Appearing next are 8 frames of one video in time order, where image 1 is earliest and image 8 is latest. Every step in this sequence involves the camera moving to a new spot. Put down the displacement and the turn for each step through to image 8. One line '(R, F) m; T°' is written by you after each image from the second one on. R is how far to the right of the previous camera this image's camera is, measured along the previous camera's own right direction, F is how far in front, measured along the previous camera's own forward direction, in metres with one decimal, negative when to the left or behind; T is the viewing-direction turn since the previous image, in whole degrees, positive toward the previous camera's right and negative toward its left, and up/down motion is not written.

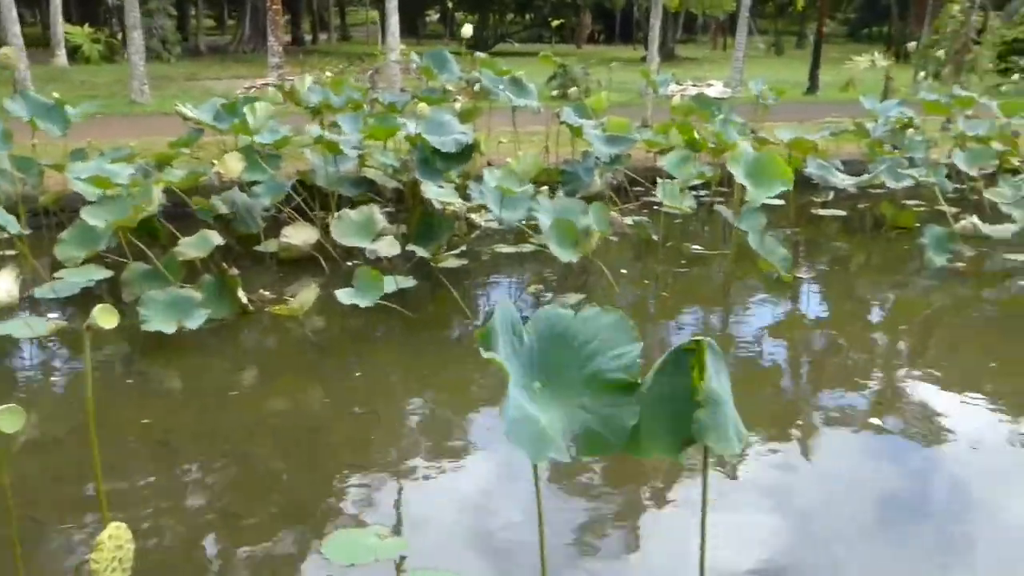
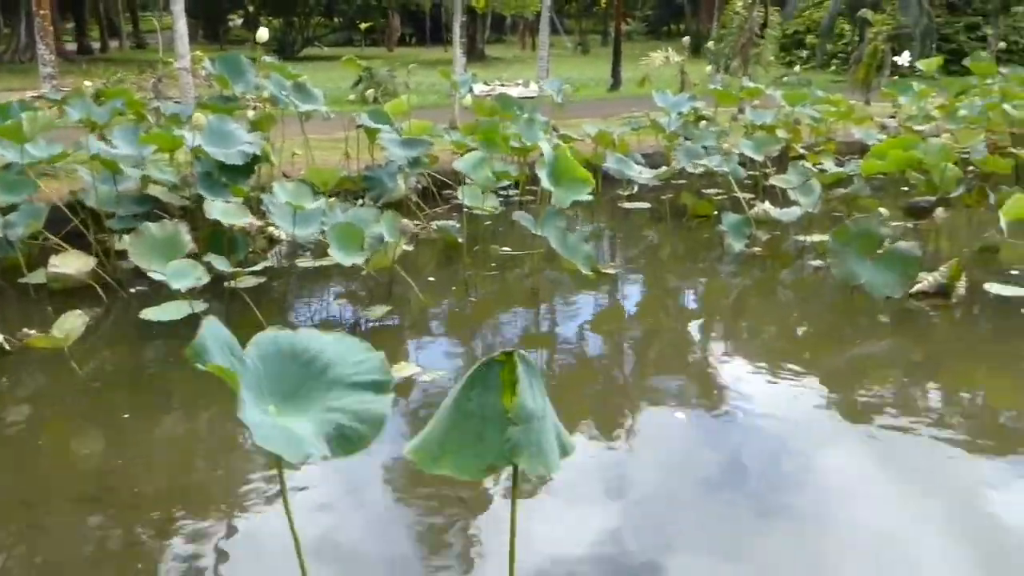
(+1.5, +0.4) m; -16°
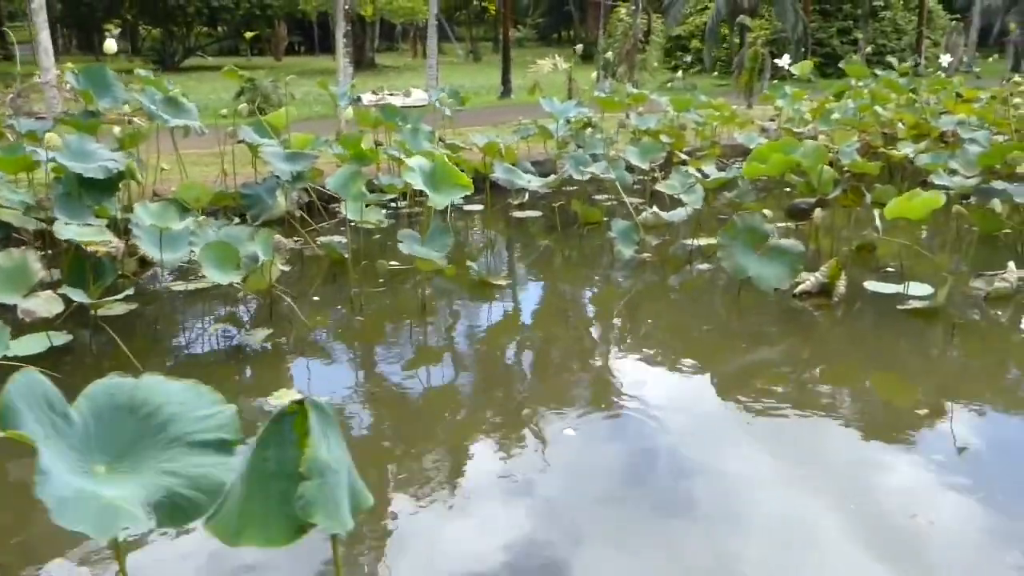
(+0.1, +0.1) m; +6°
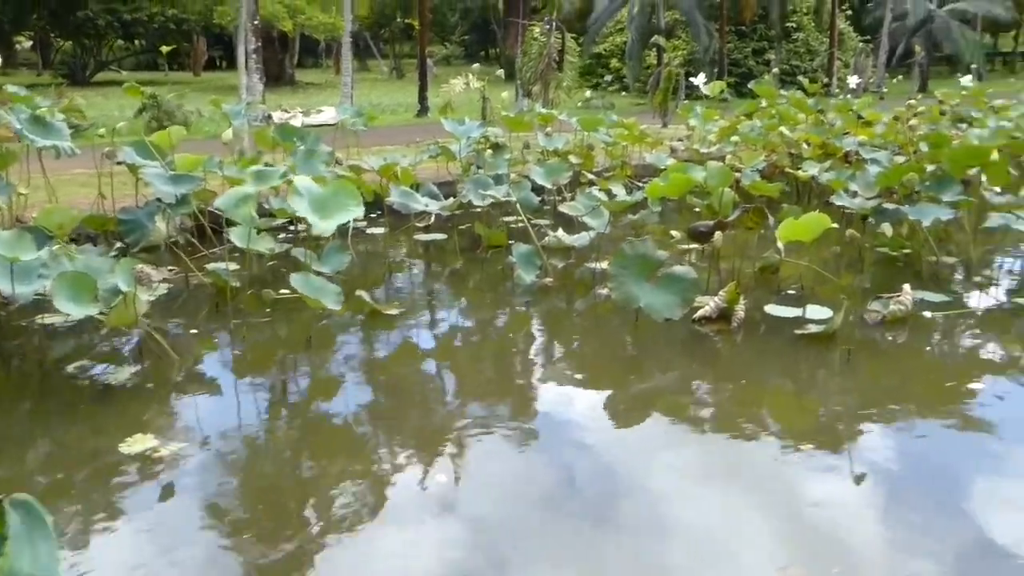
(+0.2, +0.1) m; +4°
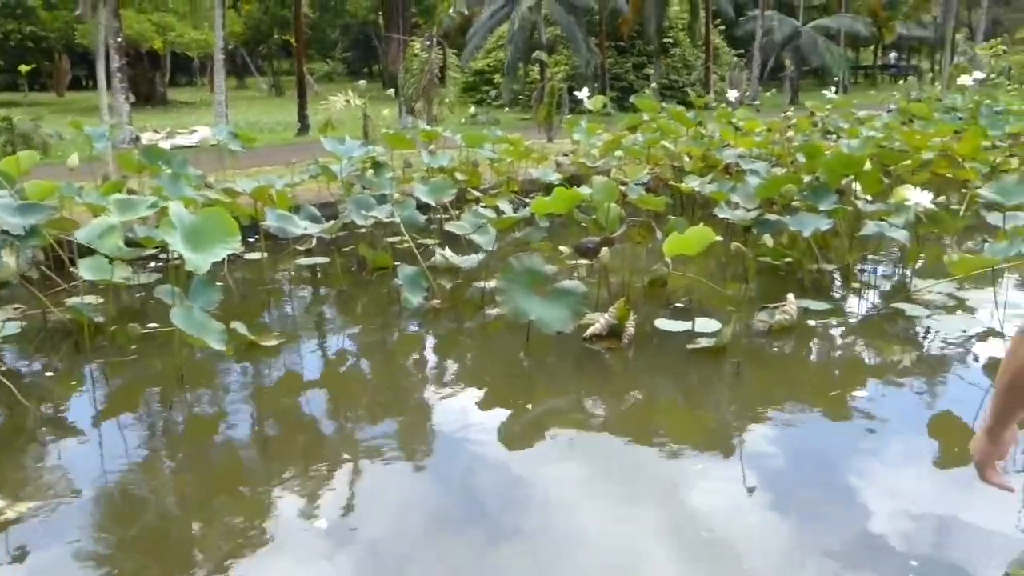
(0.0, +0.1) m; +7°
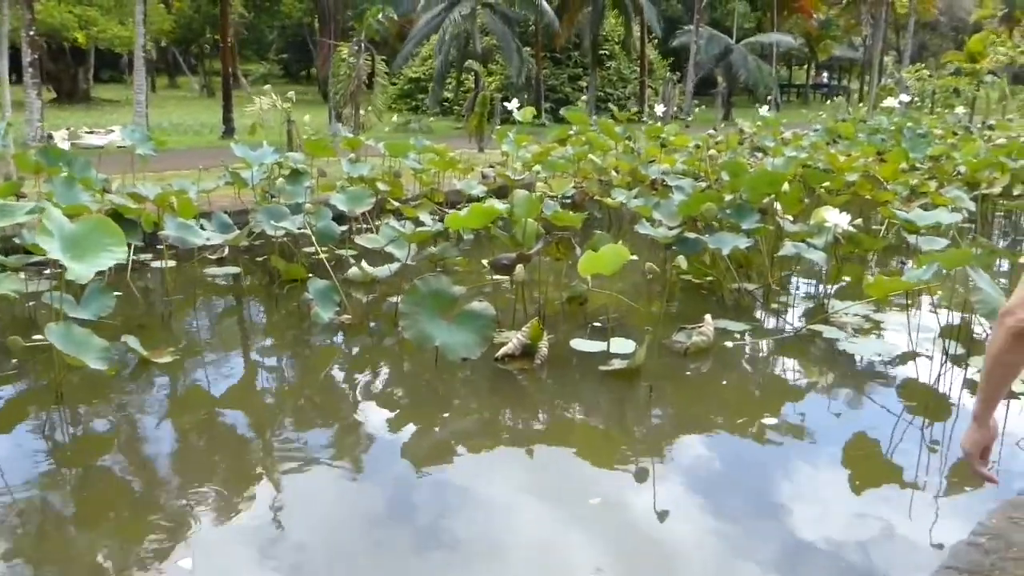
(+0.1, +0.1) m; +4°
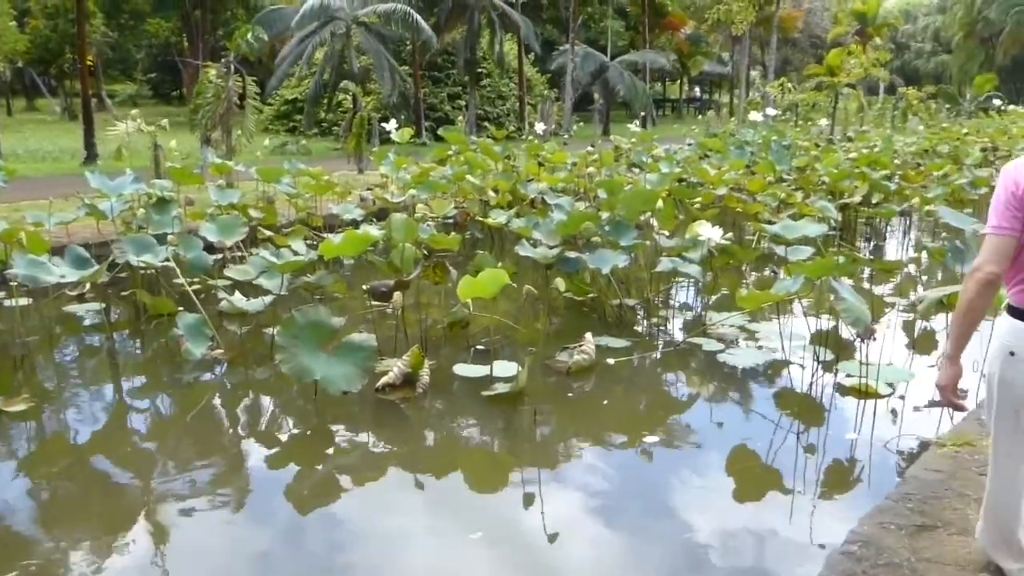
(0.0, 0.0) m; +7°
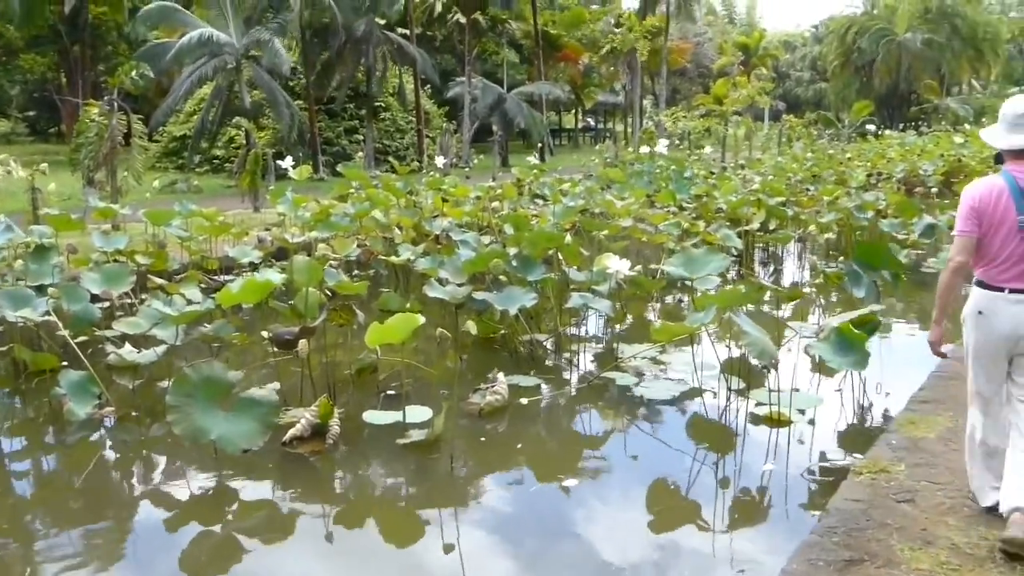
(0.0, +0.1) m; +6°
